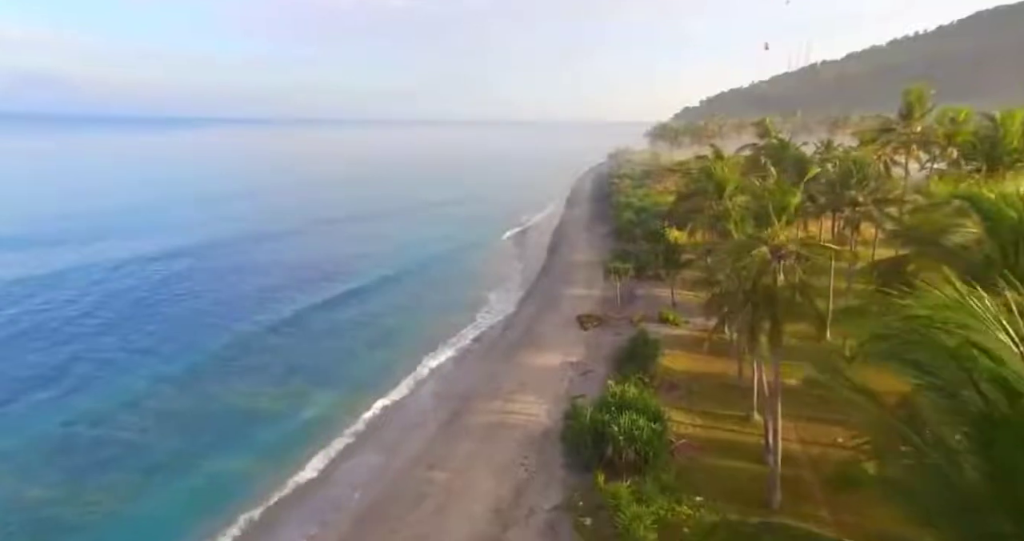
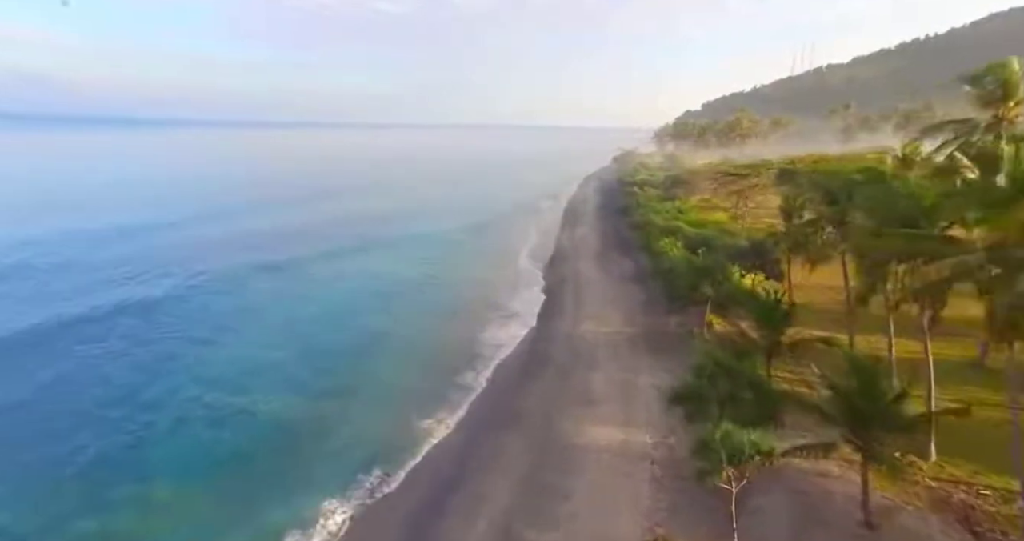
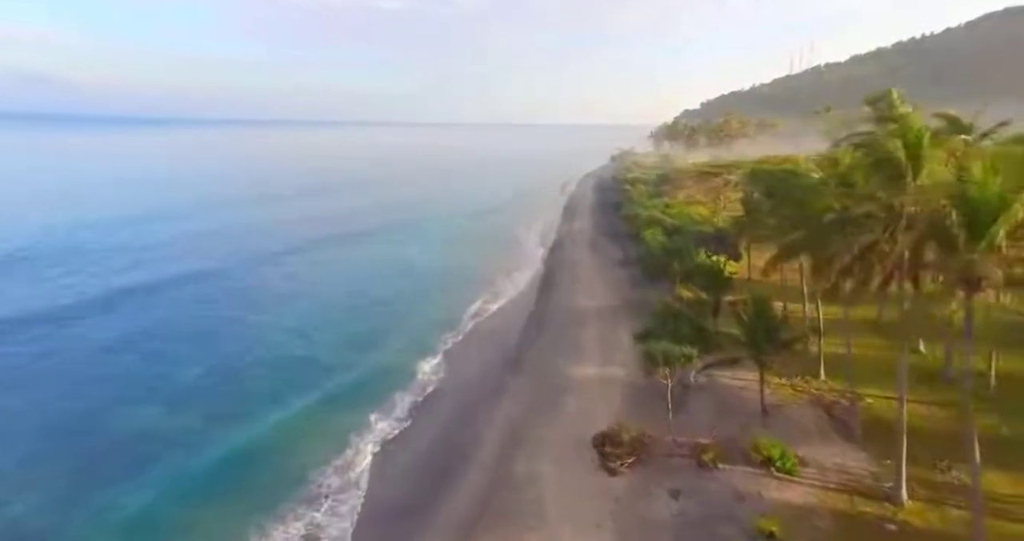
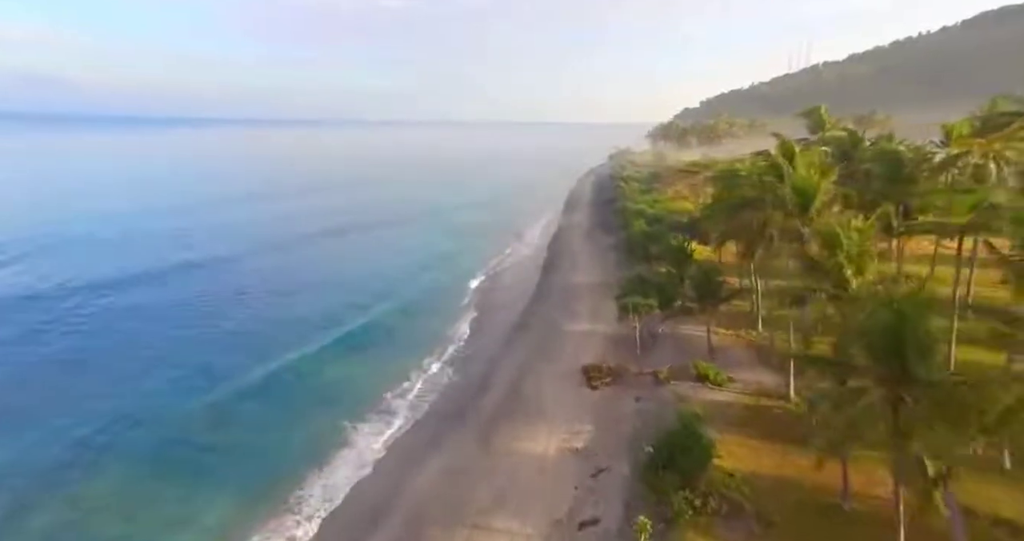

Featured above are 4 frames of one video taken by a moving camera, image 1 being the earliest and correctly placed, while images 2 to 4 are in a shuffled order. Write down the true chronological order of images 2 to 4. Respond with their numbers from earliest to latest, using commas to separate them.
4, 3, 2
